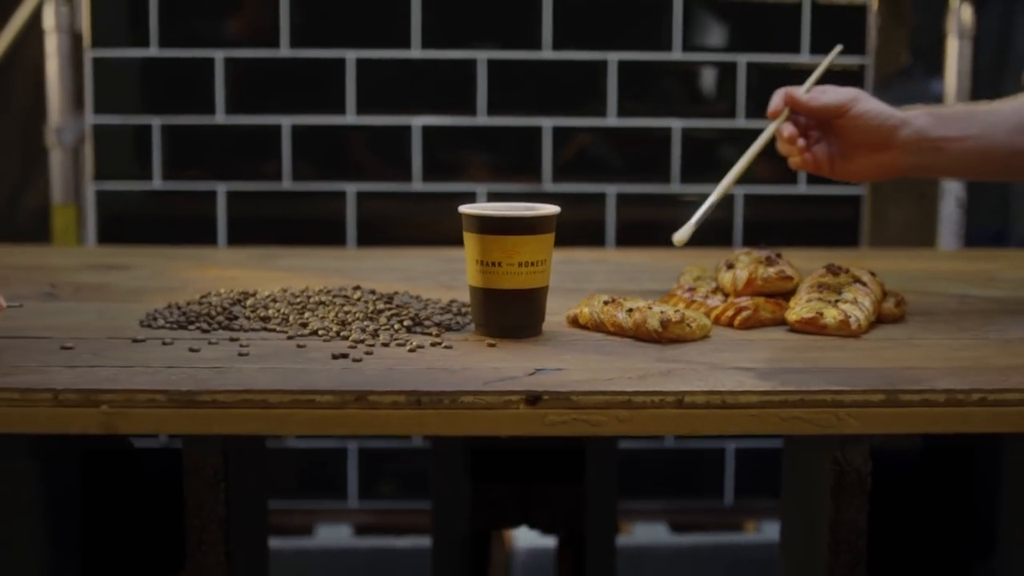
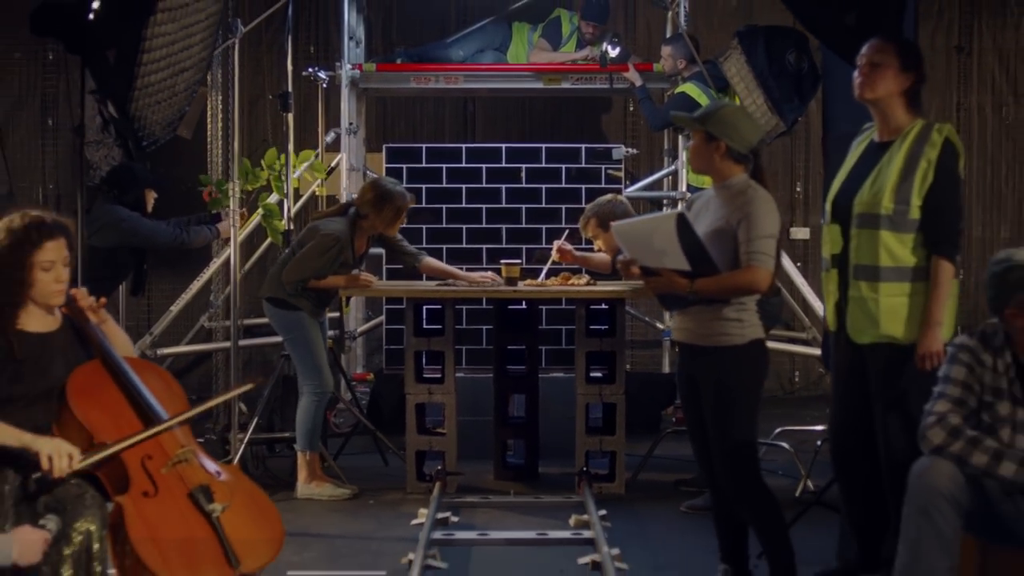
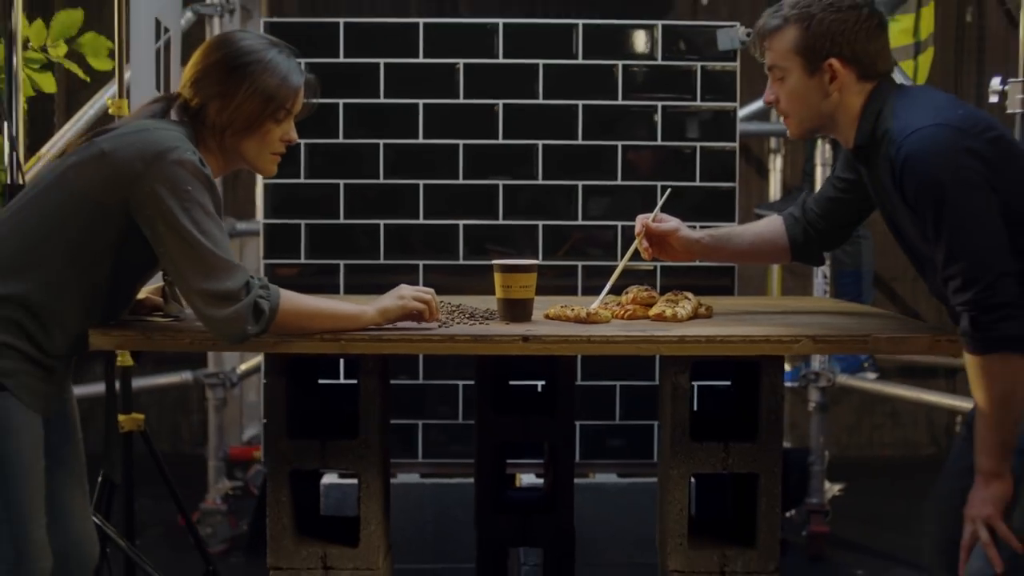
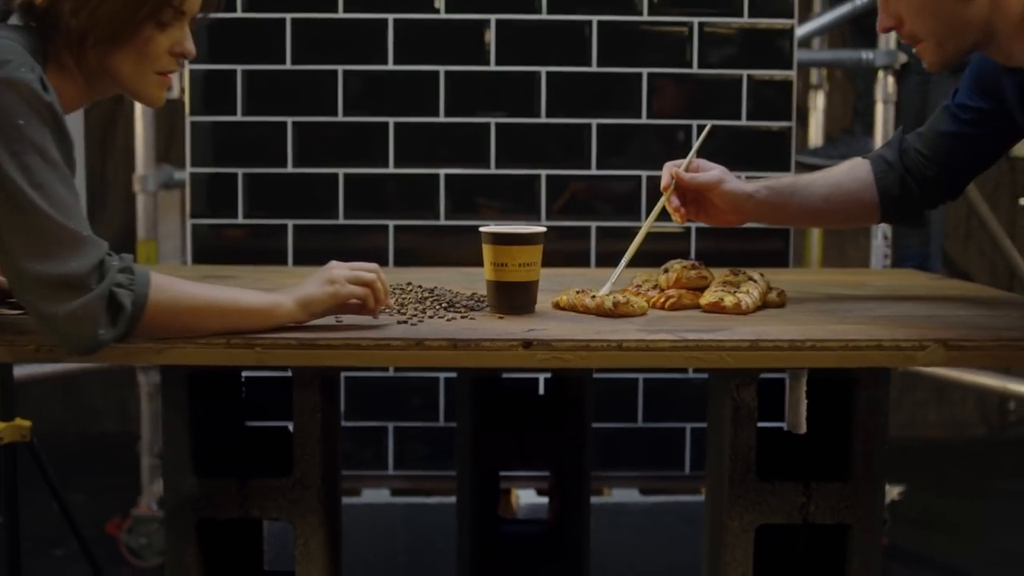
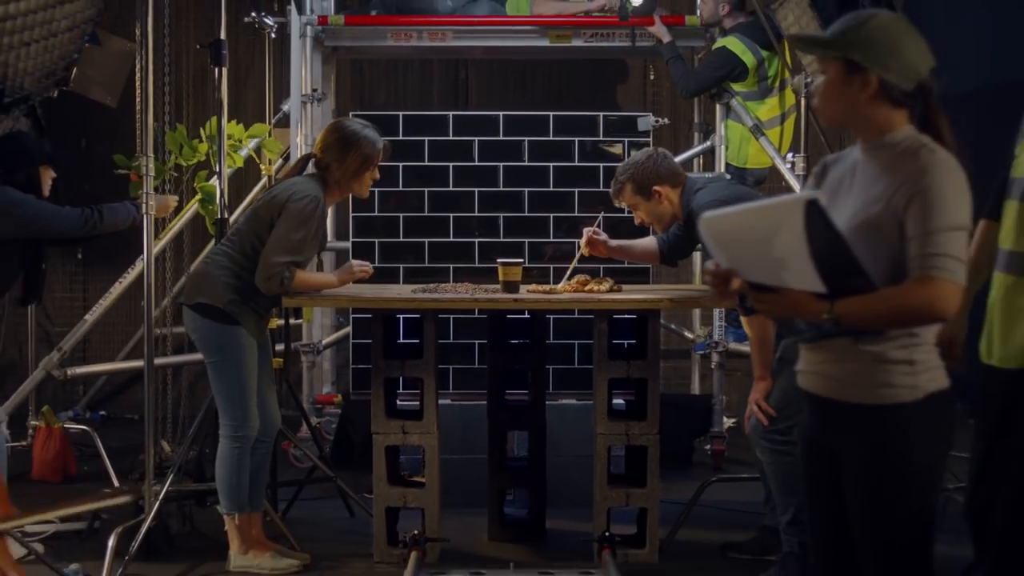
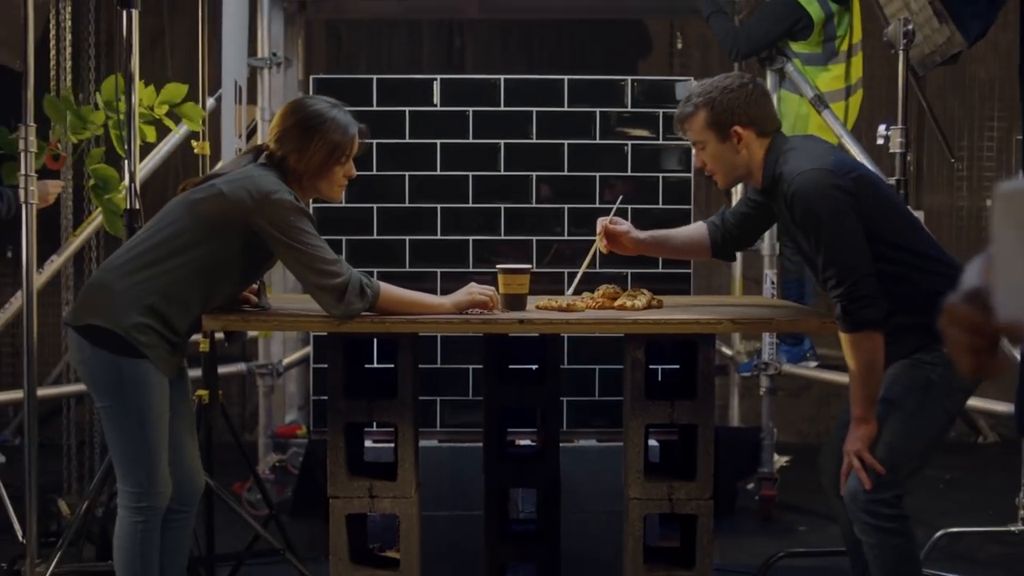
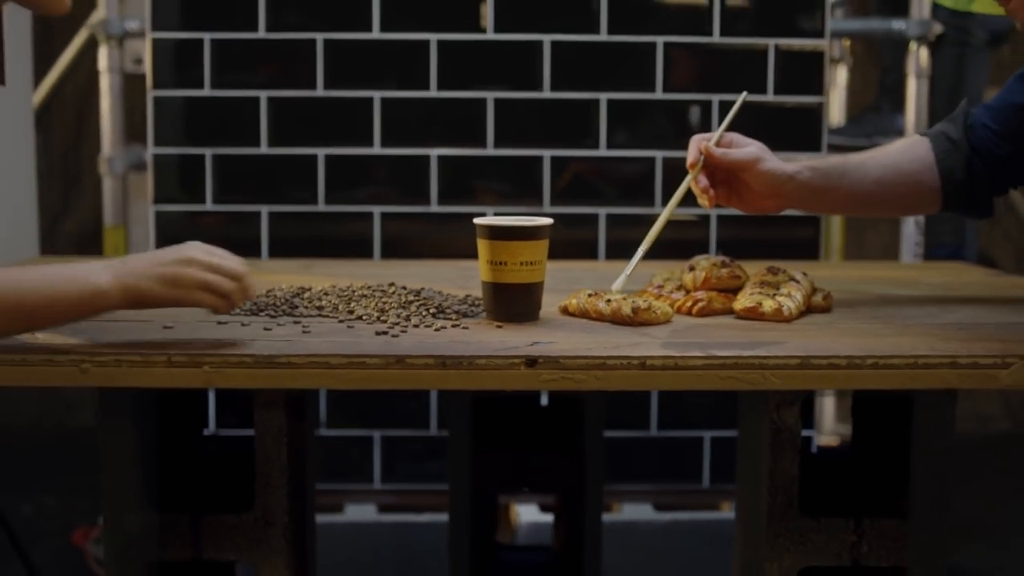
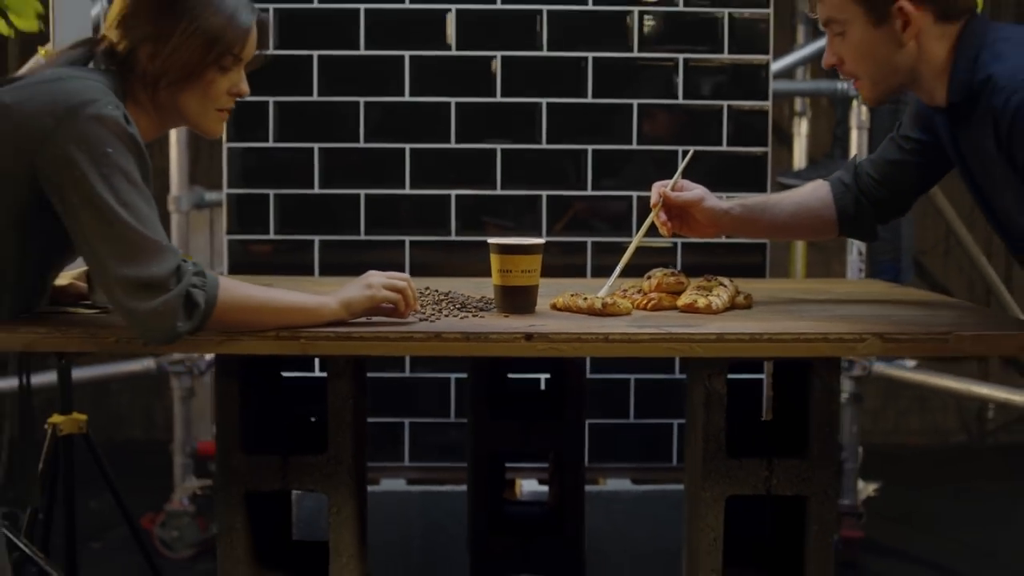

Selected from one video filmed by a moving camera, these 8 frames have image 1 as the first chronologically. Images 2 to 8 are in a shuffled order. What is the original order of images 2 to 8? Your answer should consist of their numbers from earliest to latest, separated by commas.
7, 4, 8, 3, 6, 5, 2
